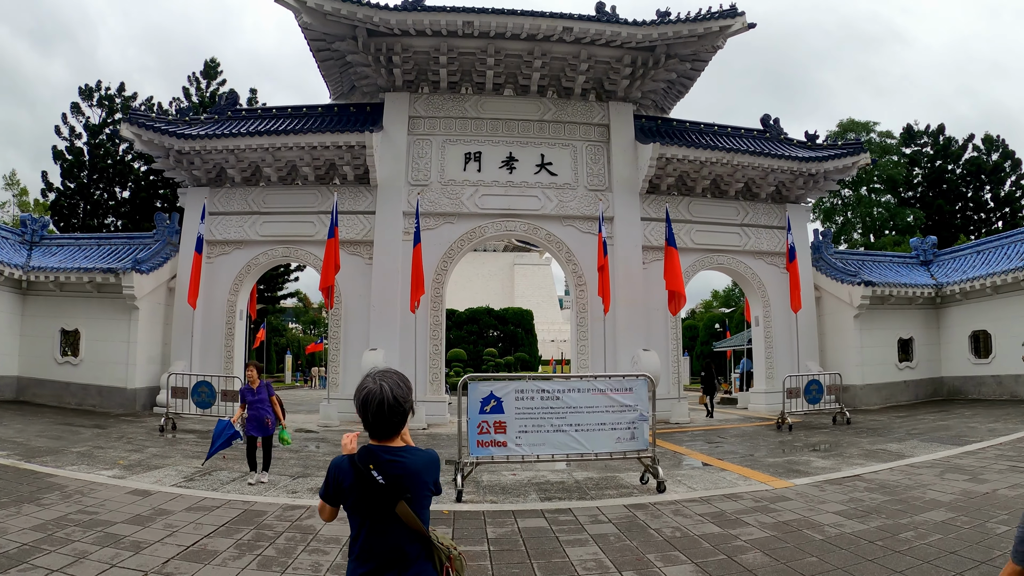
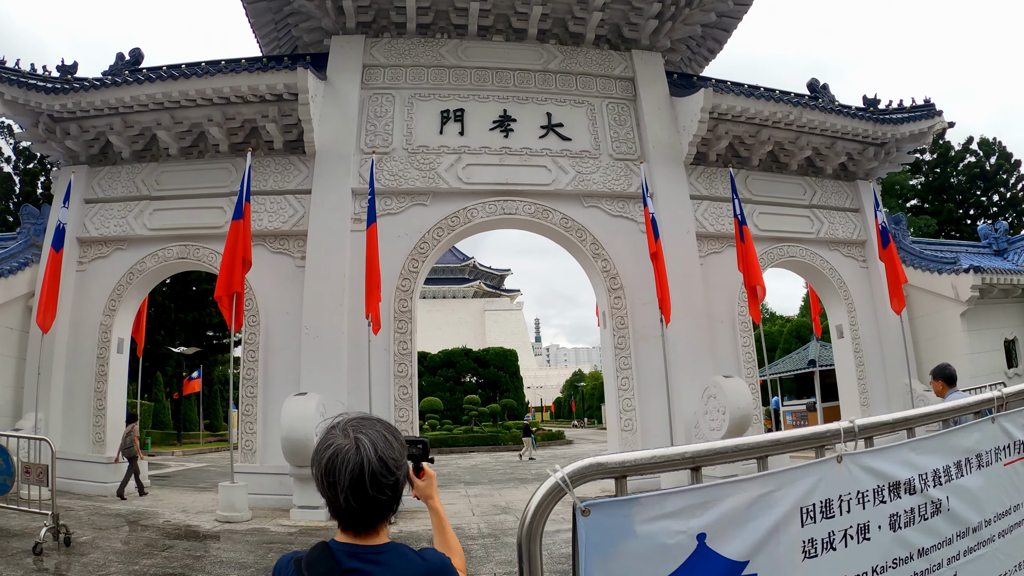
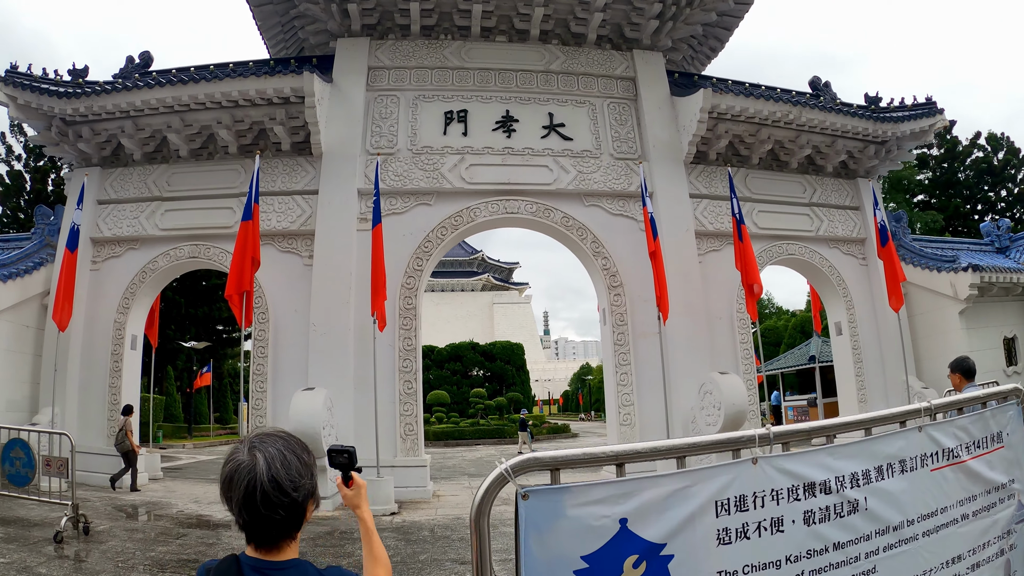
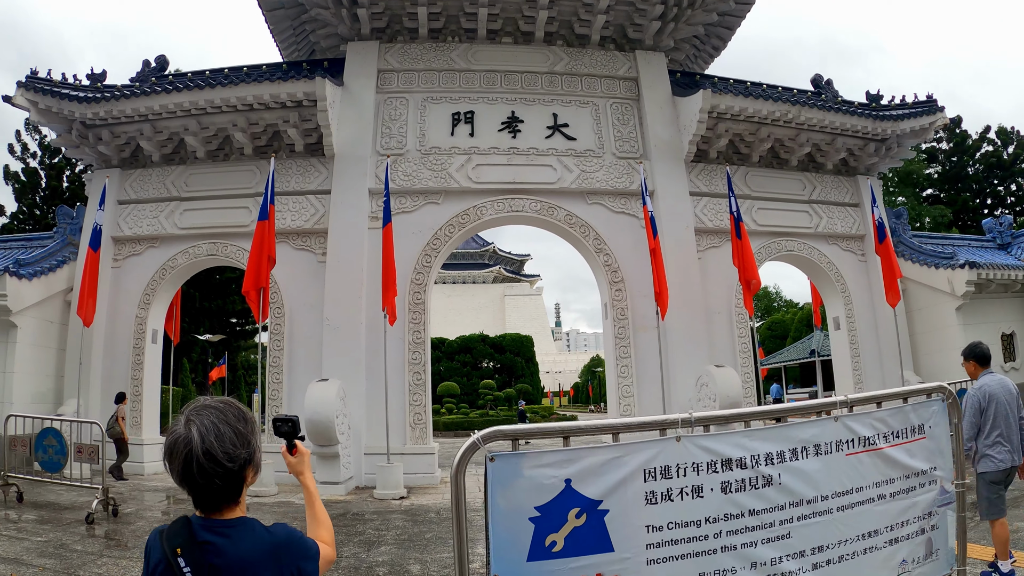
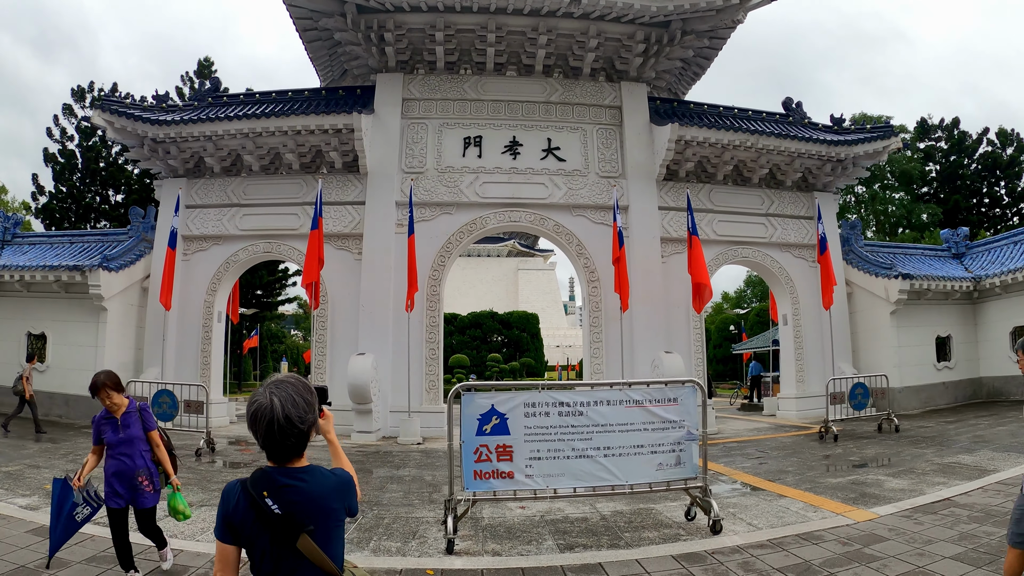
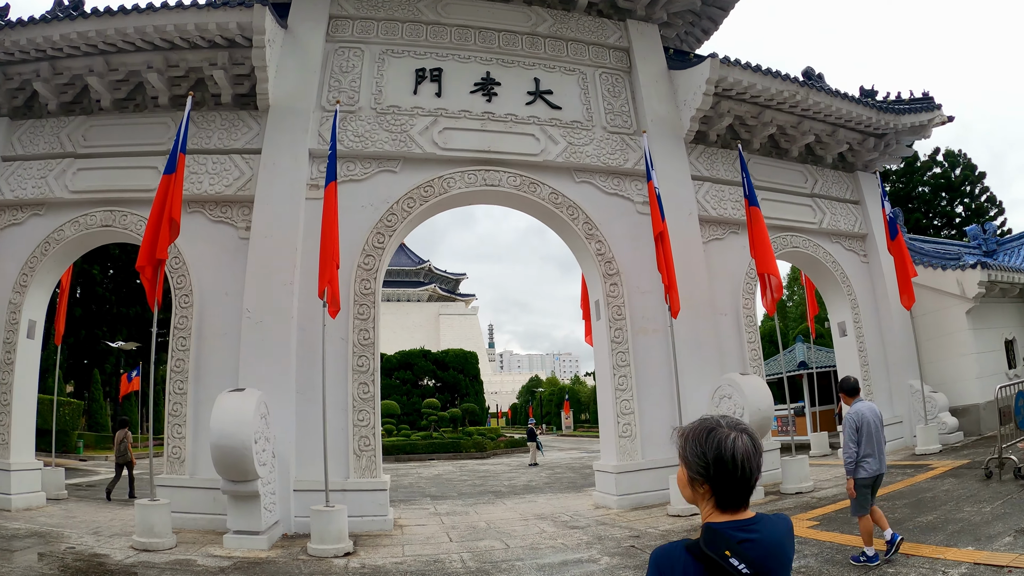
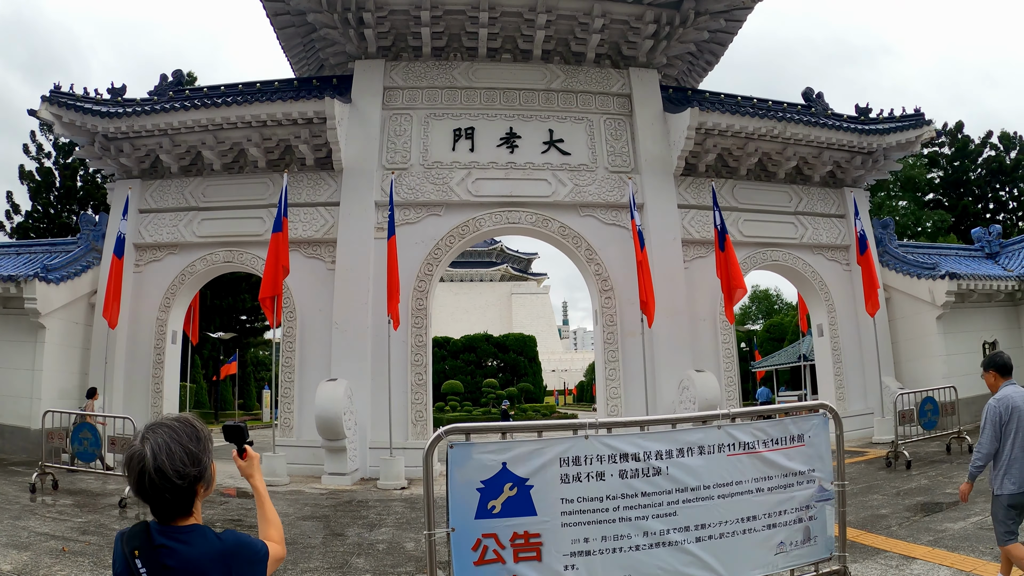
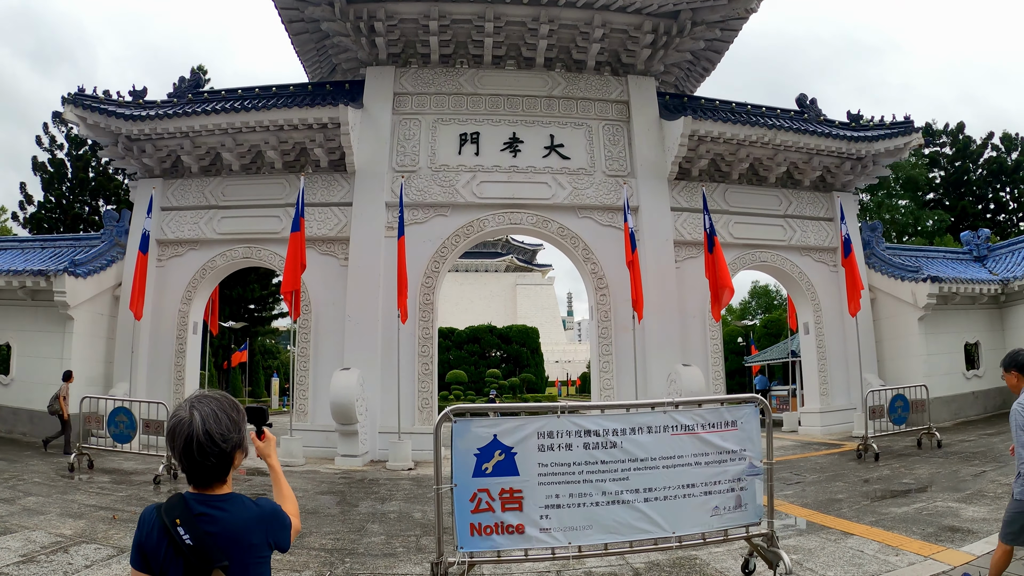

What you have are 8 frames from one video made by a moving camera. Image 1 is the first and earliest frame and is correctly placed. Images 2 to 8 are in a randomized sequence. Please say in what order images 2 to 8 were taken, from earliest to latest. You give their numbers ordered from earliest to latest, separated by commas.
5, 8, 7, 4, 3, 2, 6
